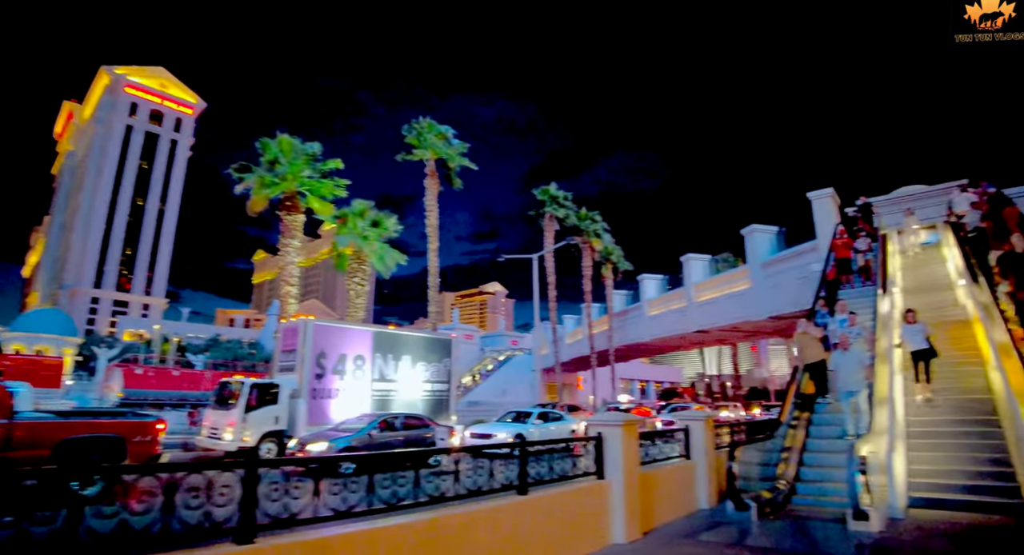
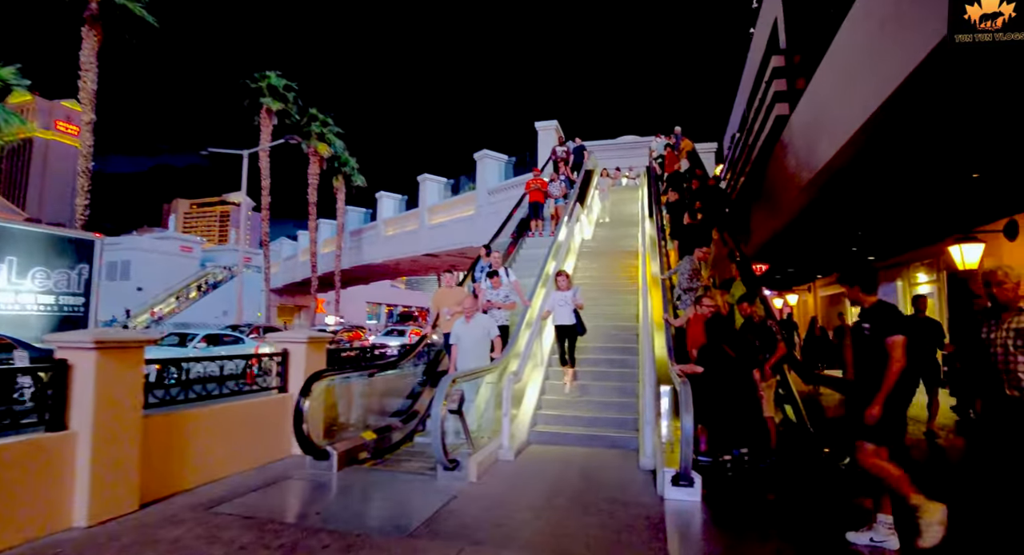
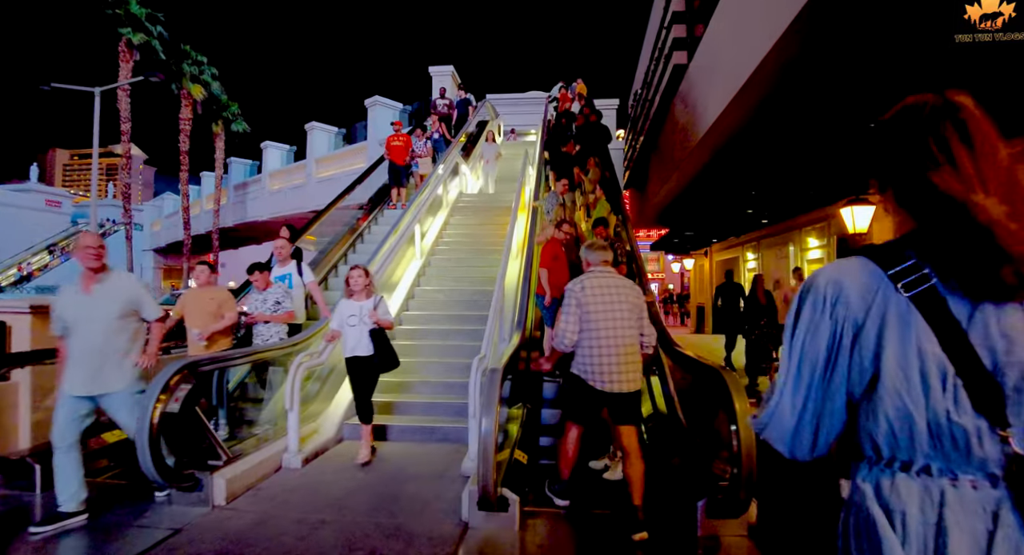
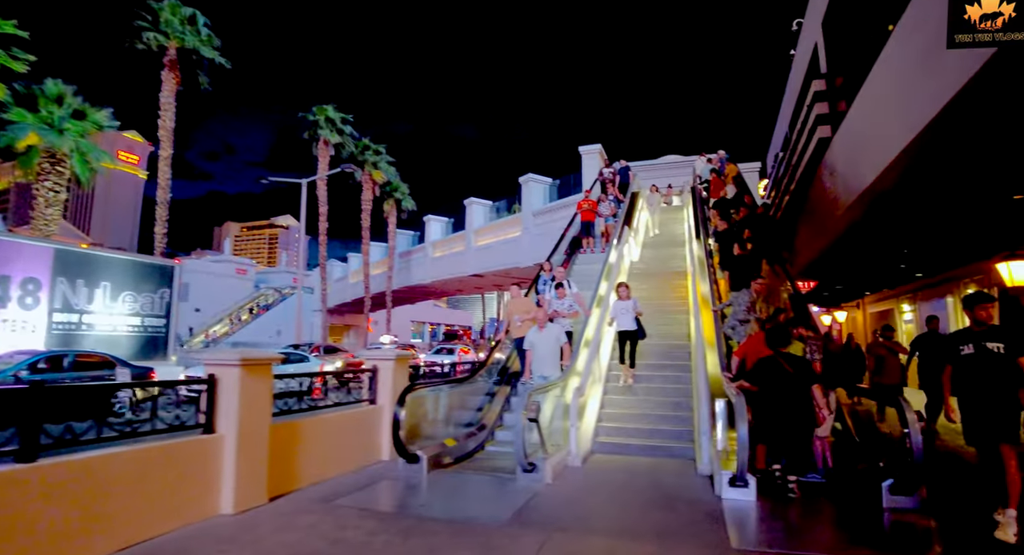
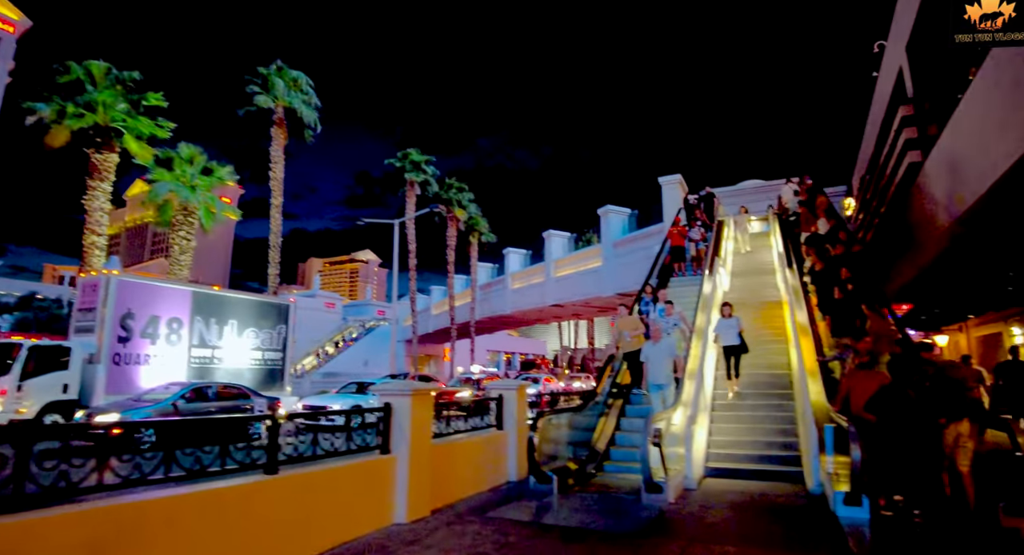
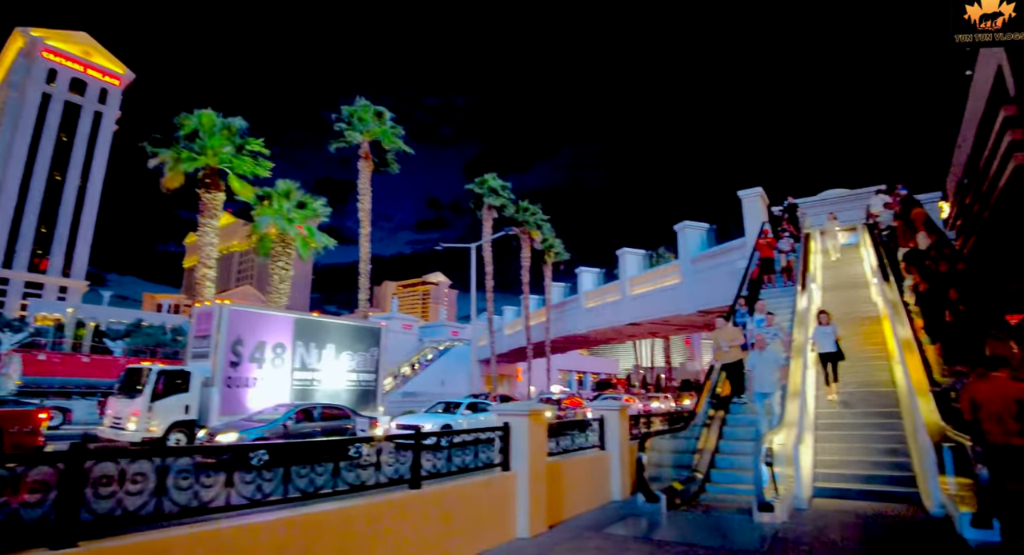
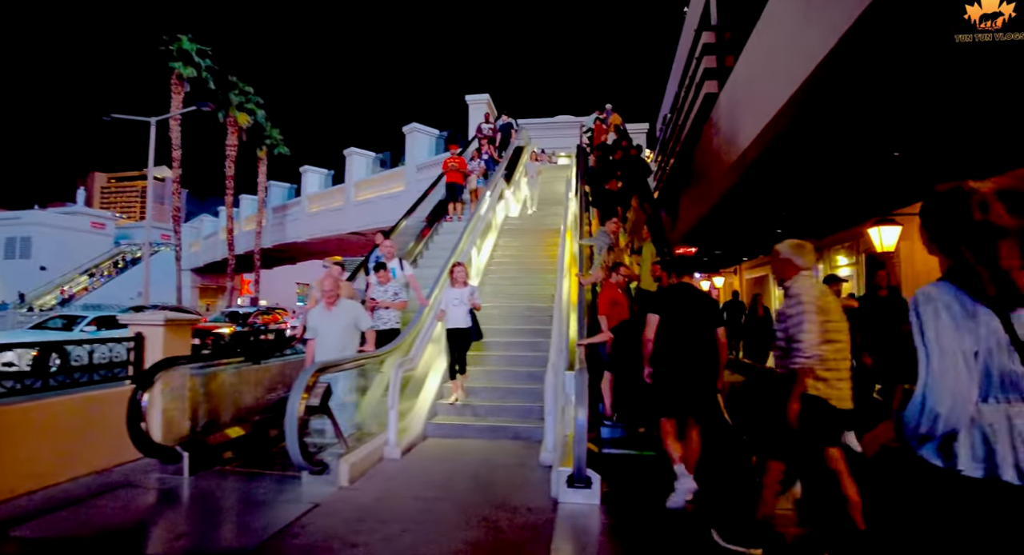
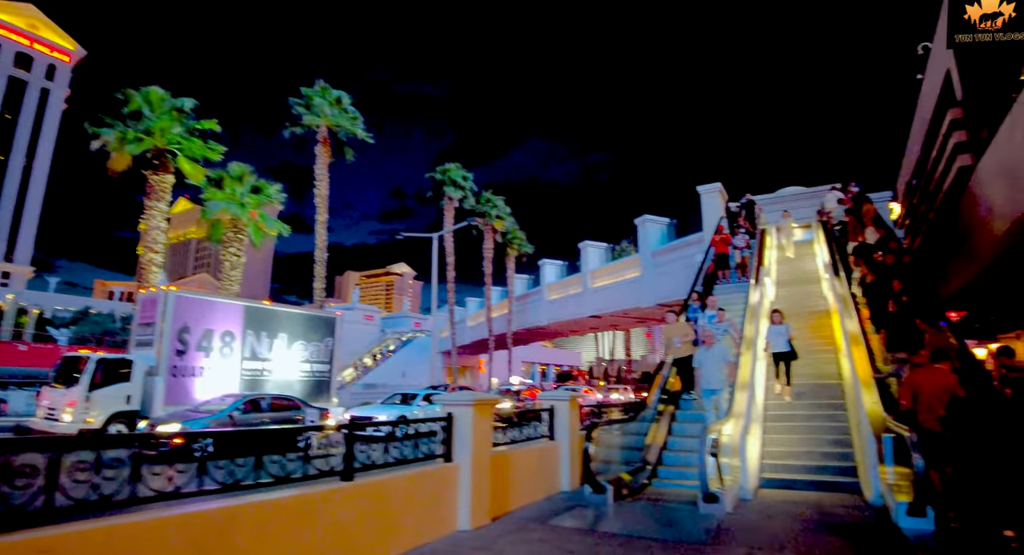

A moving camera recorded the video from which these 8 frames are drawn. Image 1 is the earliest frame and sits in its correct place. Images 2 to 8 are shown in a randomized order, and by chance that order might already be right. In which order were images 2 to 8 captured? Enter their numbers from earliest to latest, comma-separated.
6, 8, 5, 4, 2, 7, 3
